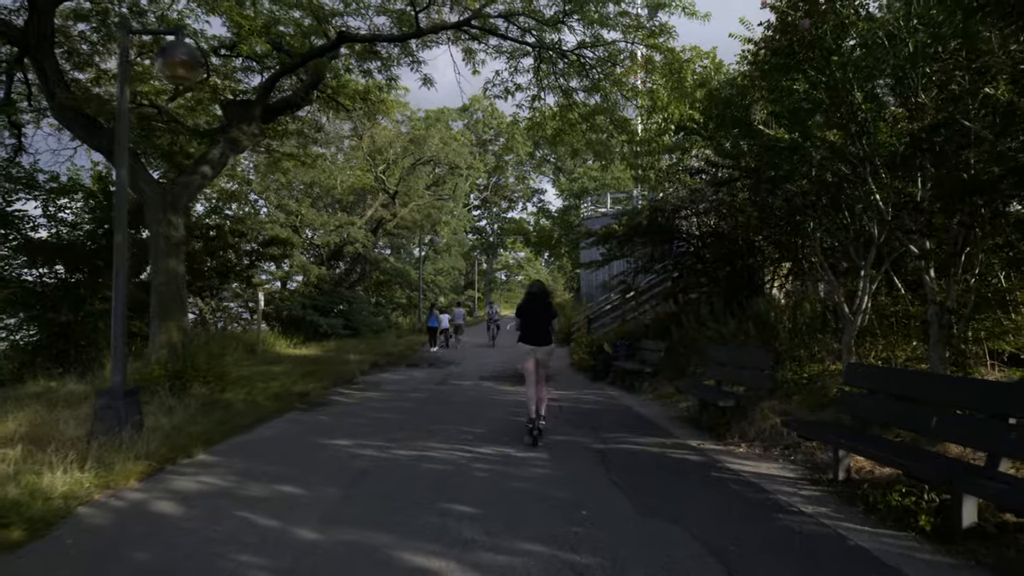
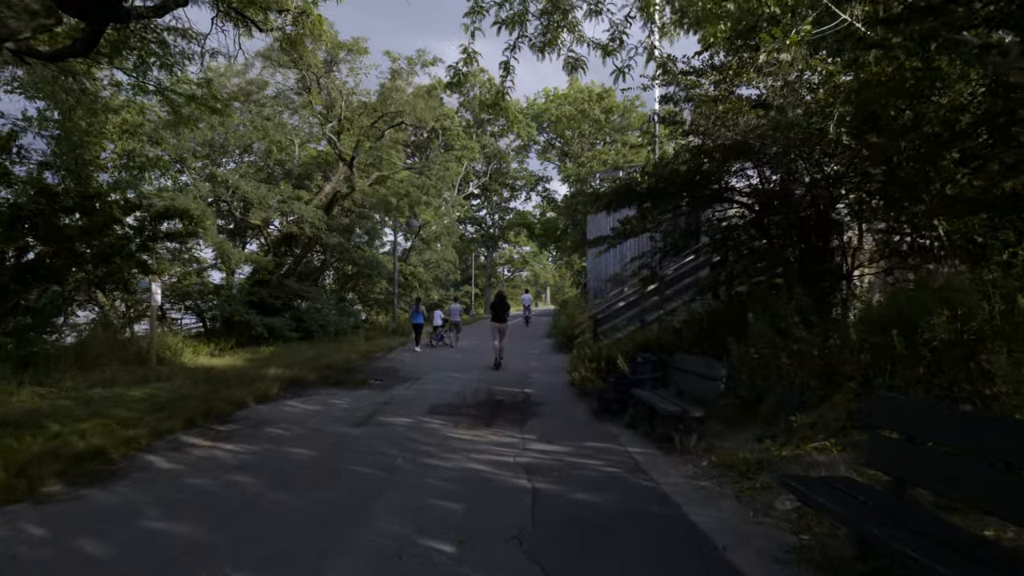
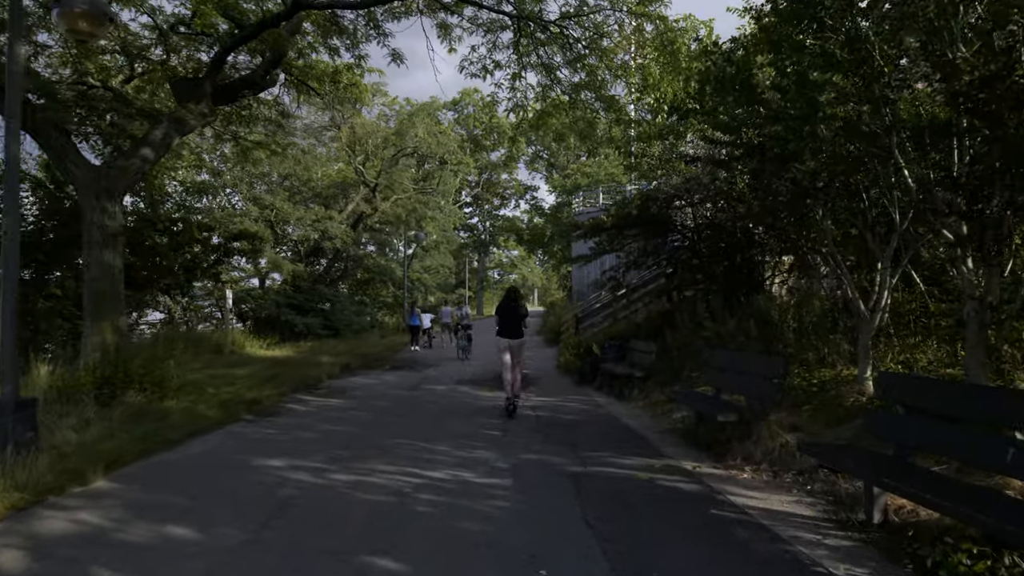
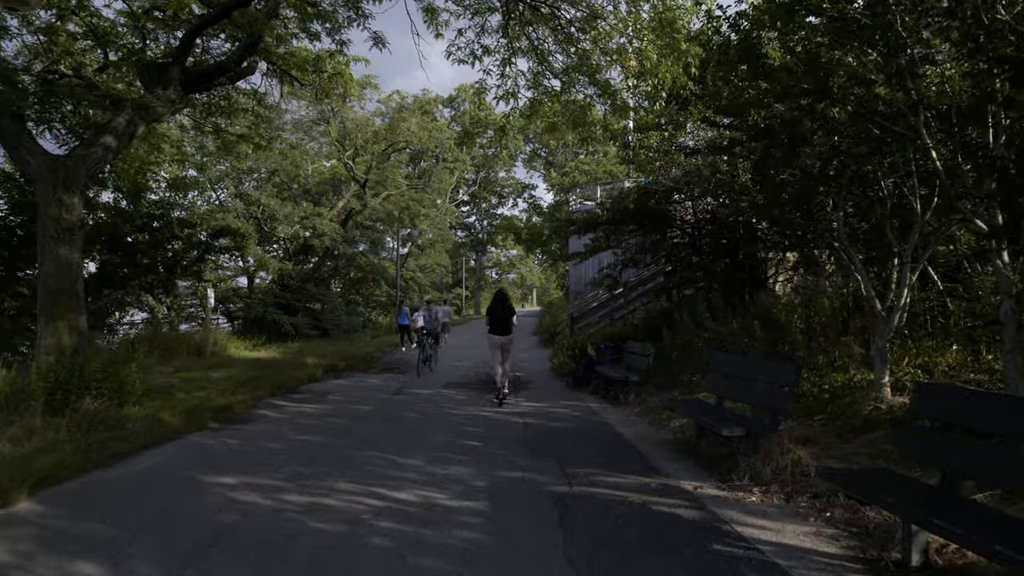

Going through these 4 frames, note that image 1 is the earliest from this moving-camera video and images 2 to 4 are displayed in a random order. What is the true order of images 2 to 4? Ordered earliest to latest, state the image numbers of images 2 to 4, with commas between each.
3, 4, 2
